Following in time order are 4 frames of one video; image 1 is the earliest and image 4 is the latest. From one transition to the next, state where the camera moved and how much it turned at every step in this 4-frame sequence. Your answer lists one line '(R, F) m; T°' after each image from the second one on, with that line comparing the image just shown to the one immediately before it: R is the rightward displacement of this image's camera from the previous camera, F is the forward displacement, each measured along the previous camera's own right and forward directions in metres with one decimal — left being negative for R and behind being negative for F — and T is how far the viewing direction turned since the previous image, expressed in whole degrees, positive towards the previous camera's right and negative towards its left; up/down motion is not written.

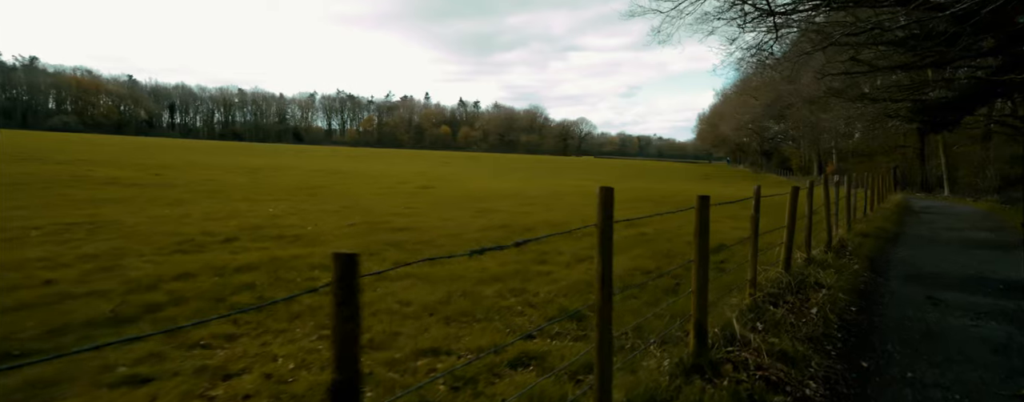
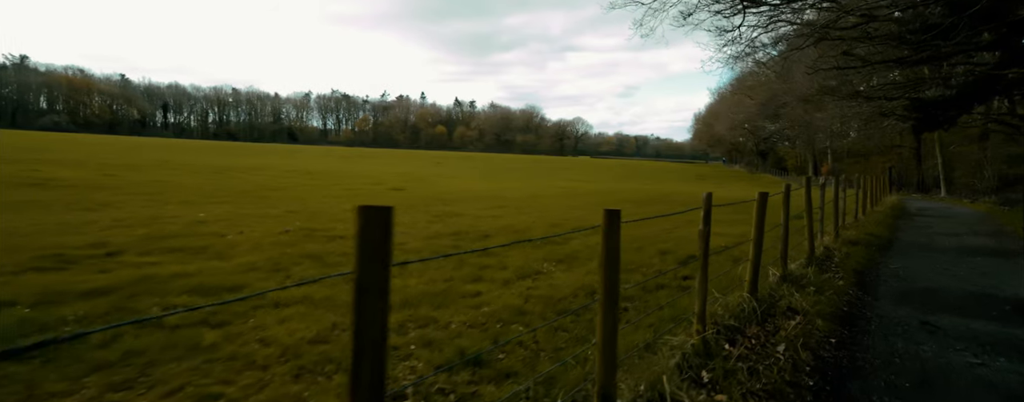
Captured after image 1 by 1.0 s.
(+0.9, +1.1) m; 0°
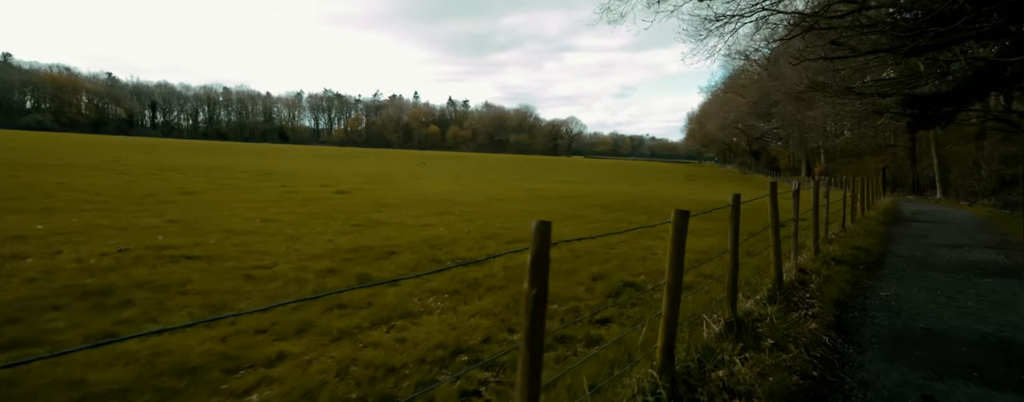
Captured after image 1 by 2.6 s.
(+1.5, +2.0) m; 0°
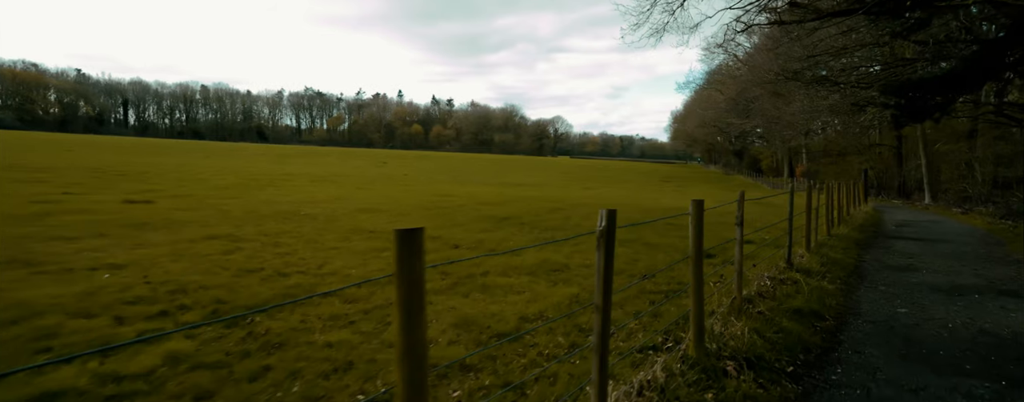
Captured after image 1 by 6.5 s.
(+4.0, +4.9) m; +1°
